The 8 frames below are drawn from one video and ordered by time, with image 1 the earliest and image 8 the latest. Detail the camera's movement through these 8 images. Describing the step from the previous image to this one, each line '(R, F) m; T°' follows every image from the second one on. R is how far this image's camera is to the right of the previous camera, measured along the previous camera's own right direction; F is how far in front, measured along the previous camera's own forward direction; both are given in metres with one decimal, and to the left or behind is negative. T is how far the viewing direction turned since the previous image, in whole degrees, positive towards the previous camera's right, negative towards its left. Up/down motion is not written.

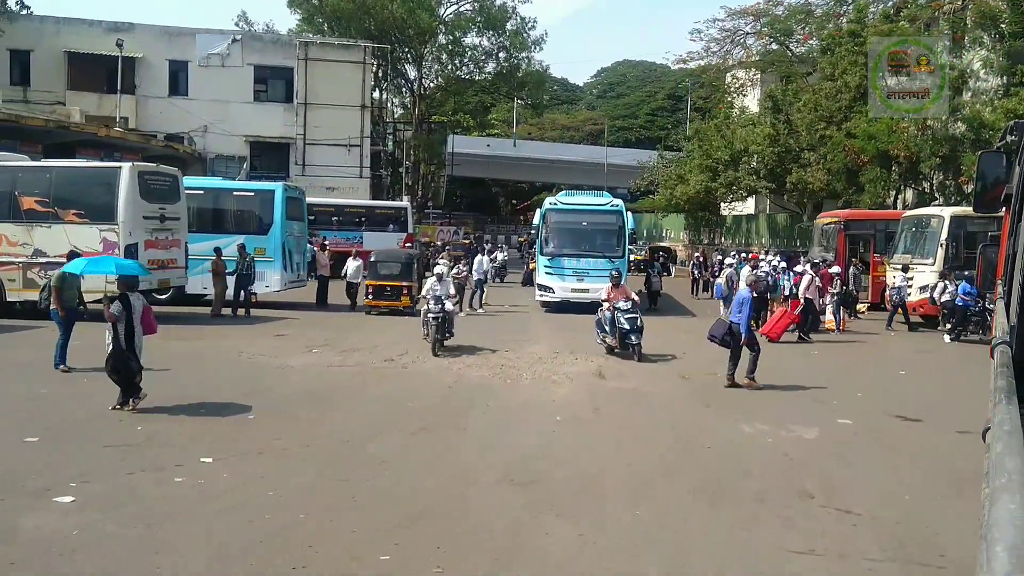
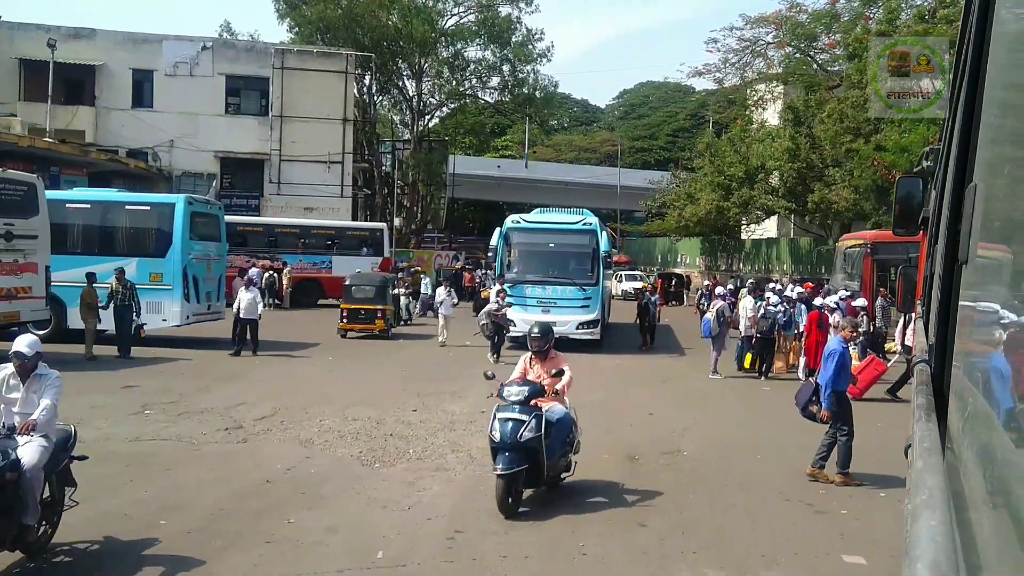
(+1.6, +4.1) m; -2°
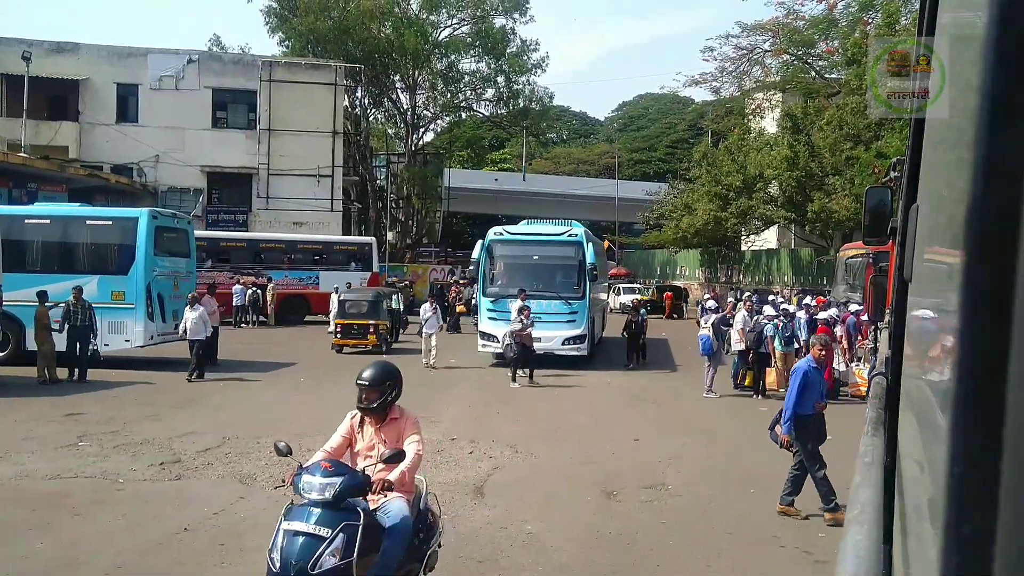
(+0.4, +1.0) m; 0°
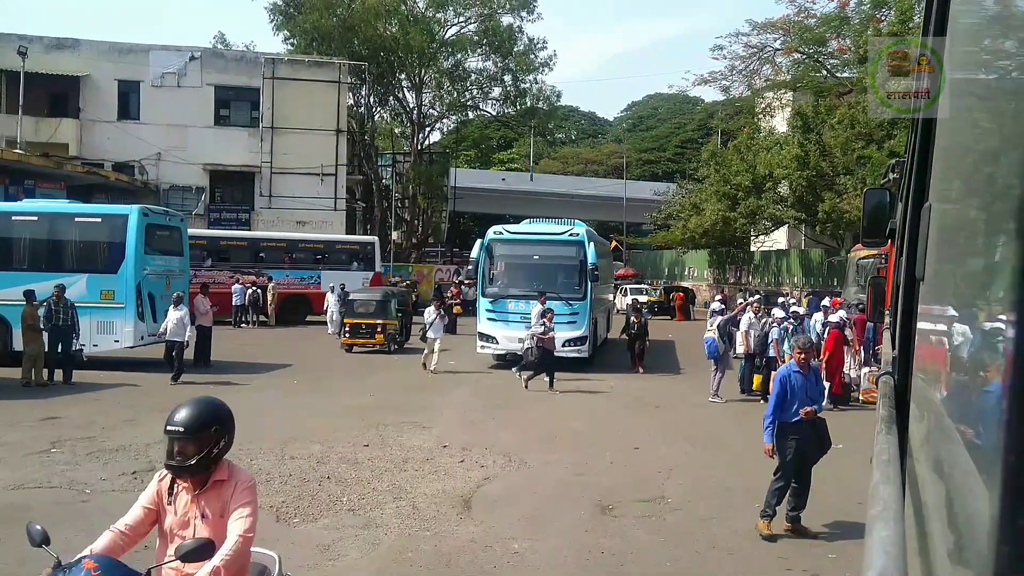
(+0.2, +0.6) m; -1°
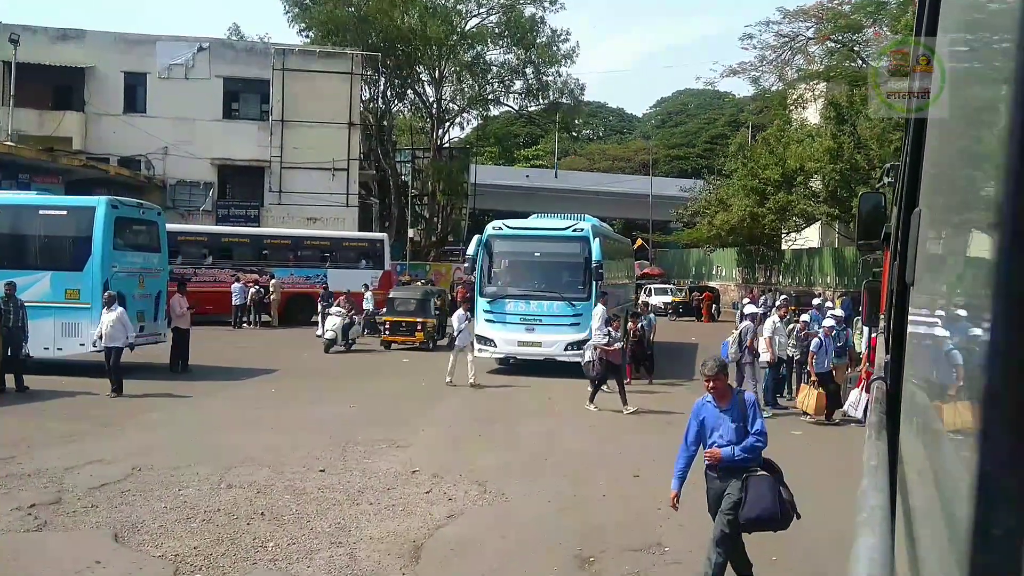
(+0.5, +1.6) m; -2°
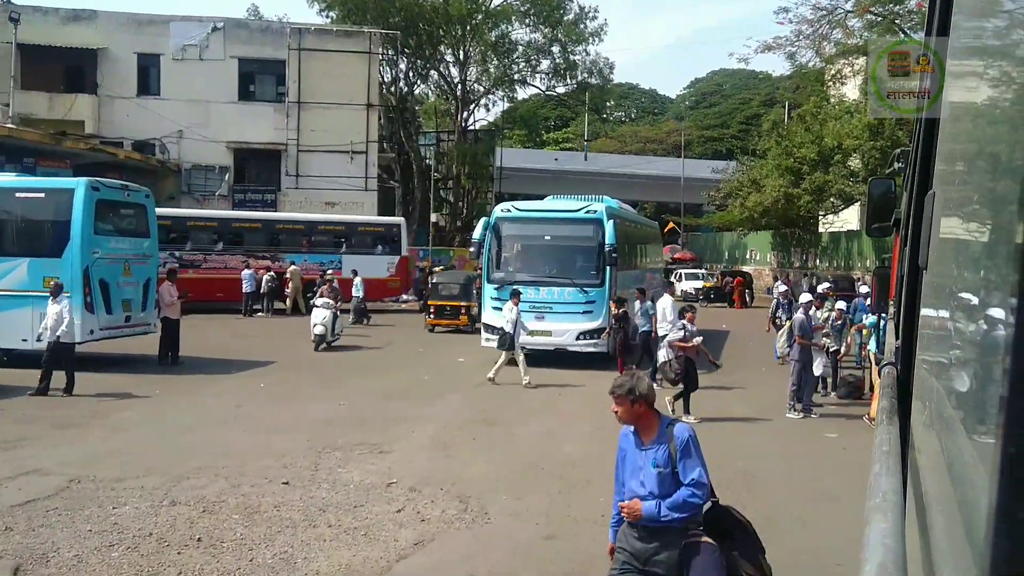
(+0.4, +1.3) m; -2°
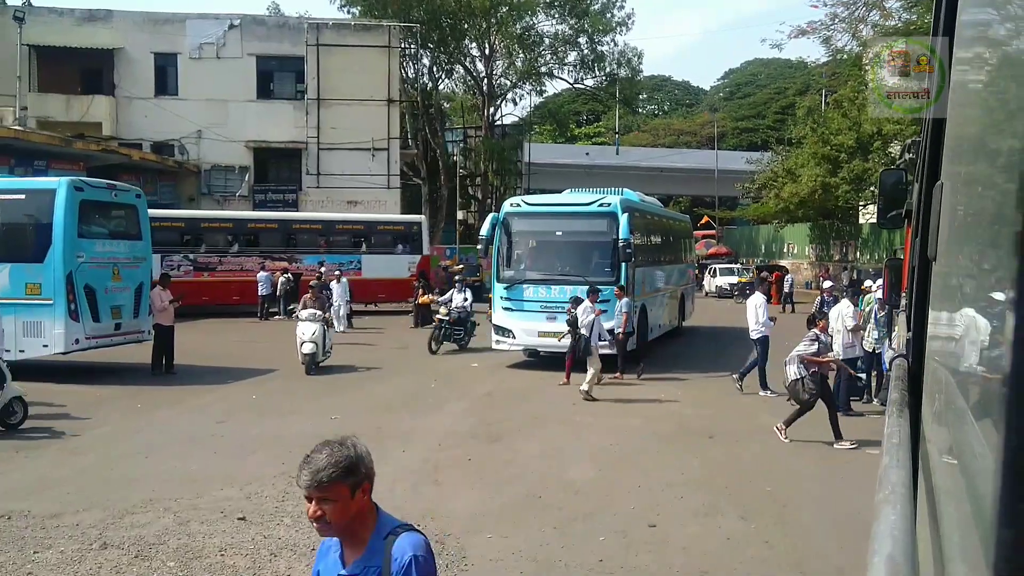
(+0.4, +1.1) m; -2°
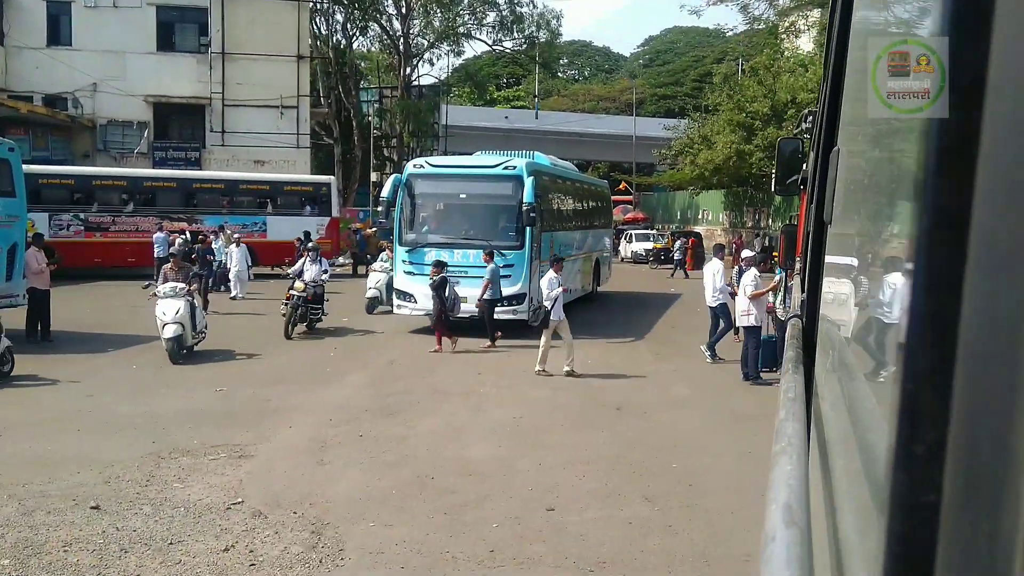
(+0.2, +0.6) m; +5°
